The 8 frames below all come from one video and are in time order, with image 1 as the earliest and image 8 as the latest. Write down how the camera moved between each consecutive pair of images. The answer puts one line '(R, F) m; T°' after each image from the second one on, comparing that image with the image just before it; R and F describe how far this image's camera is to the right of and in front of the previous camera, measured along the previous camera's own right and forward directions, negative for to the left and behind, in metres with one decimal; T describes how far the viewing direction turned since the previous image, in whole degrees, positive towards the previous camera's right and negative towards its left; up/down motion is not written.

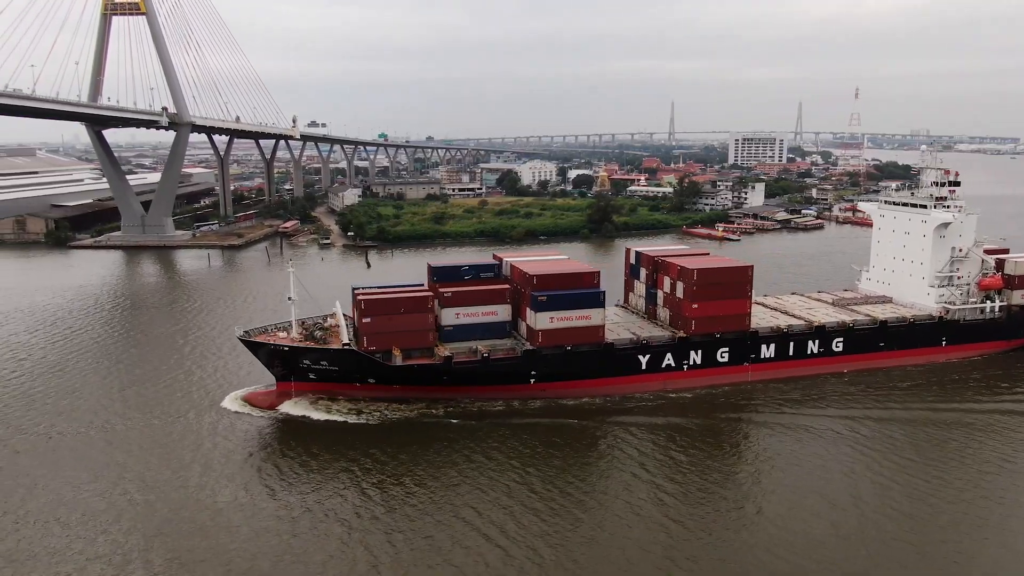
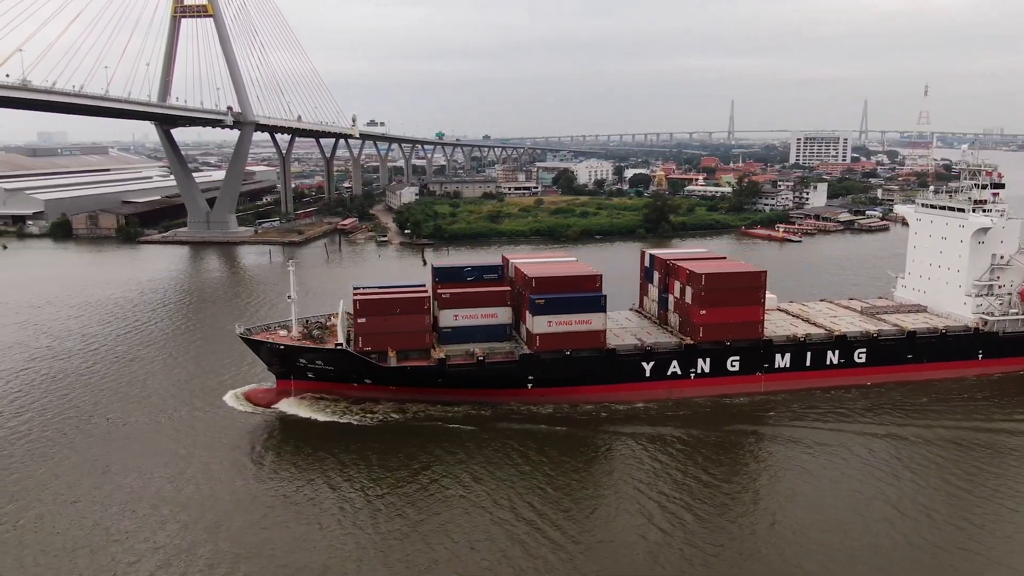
(+0.8, +0.4) m; -4°
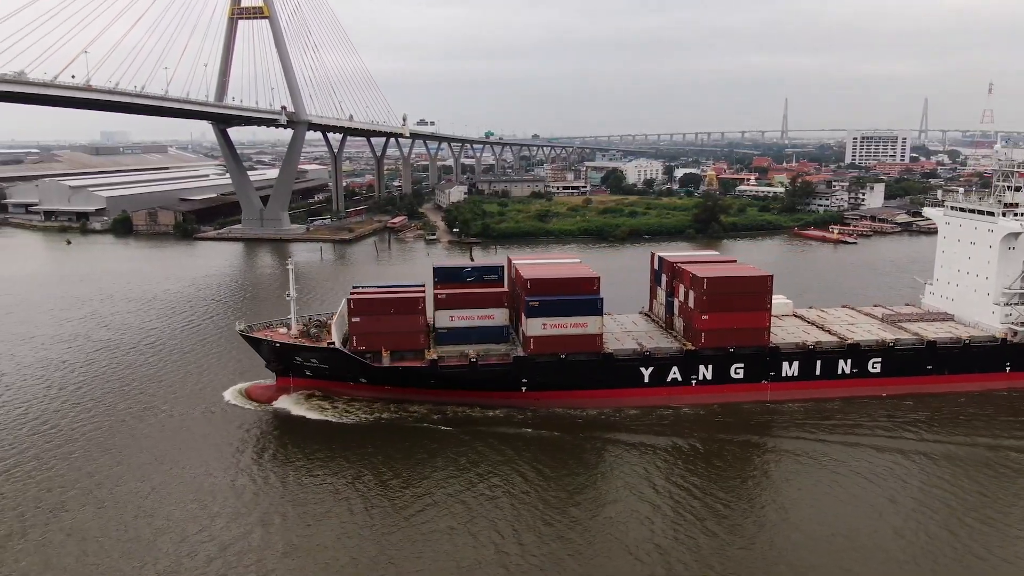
(+0.7, +0.3) m; -4°
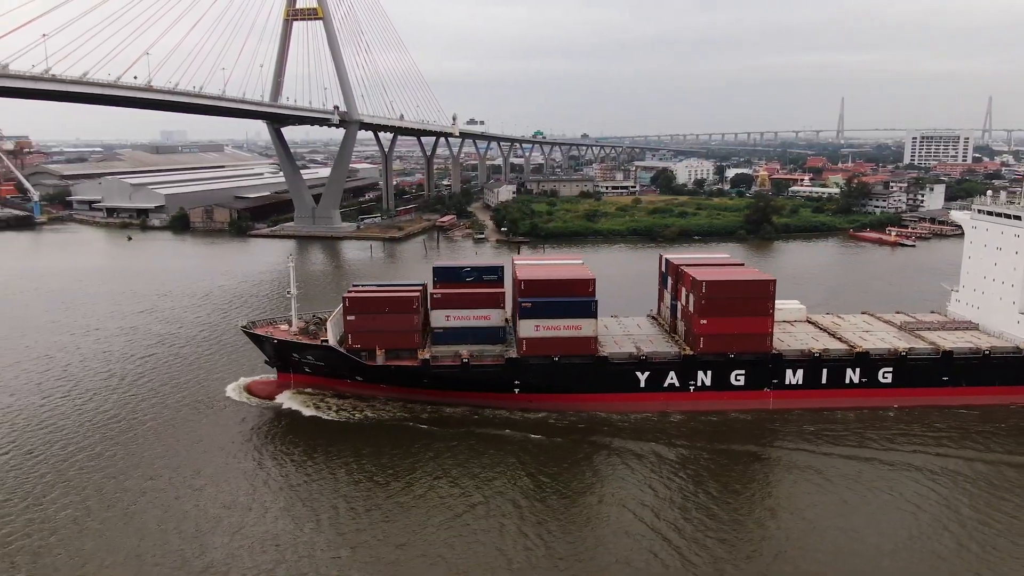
(+0.7, +0.2) m; -4°
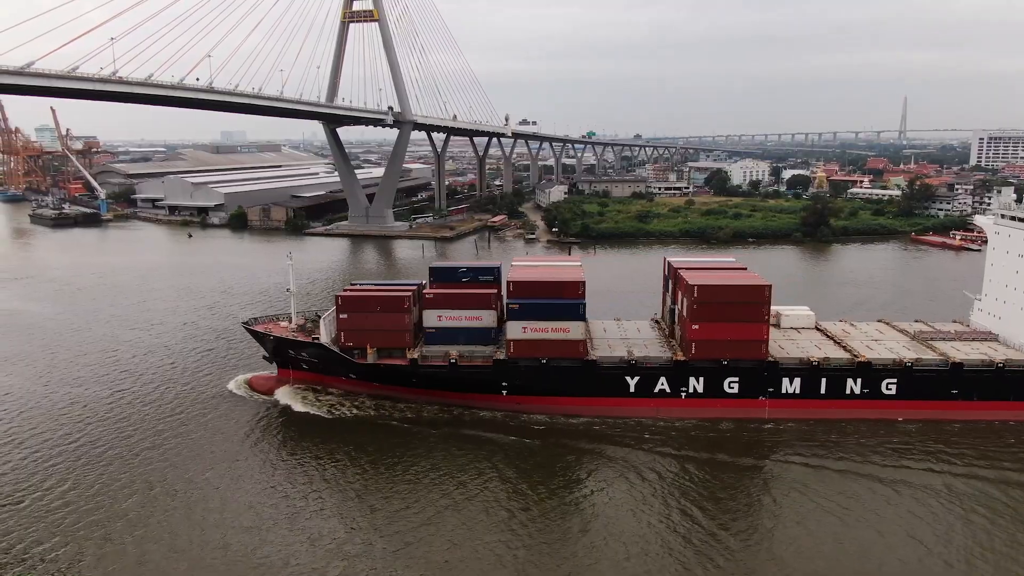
(+0.8, +0.2) m; -4°
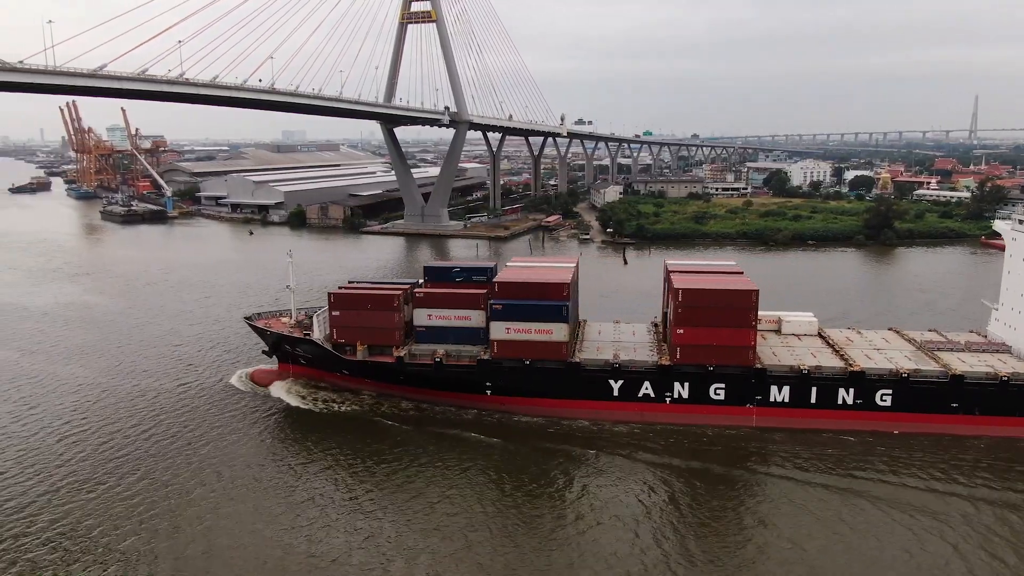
(+0.9, +0.1) m; -4°
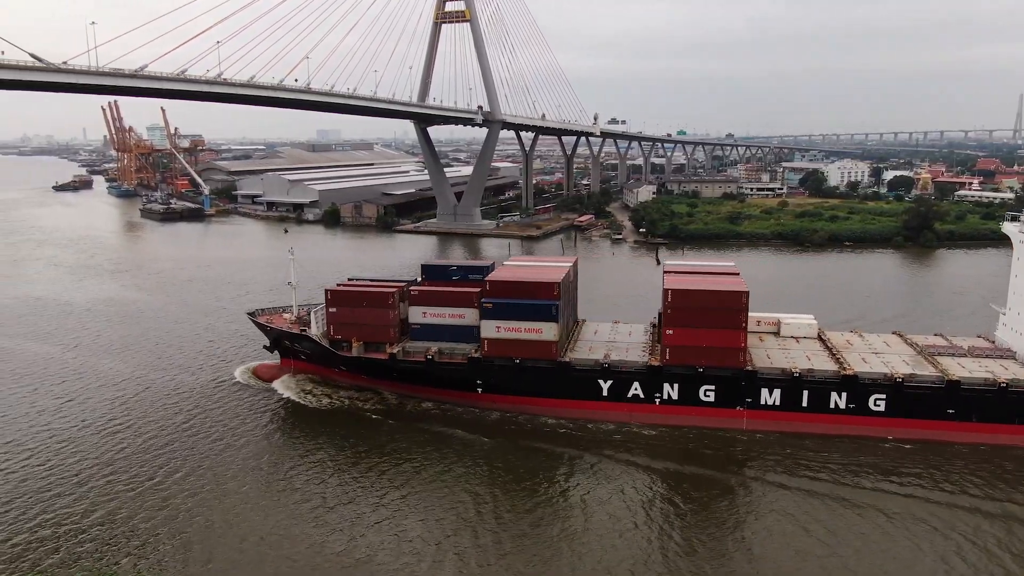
(+0.5, 0.0) m; -2°
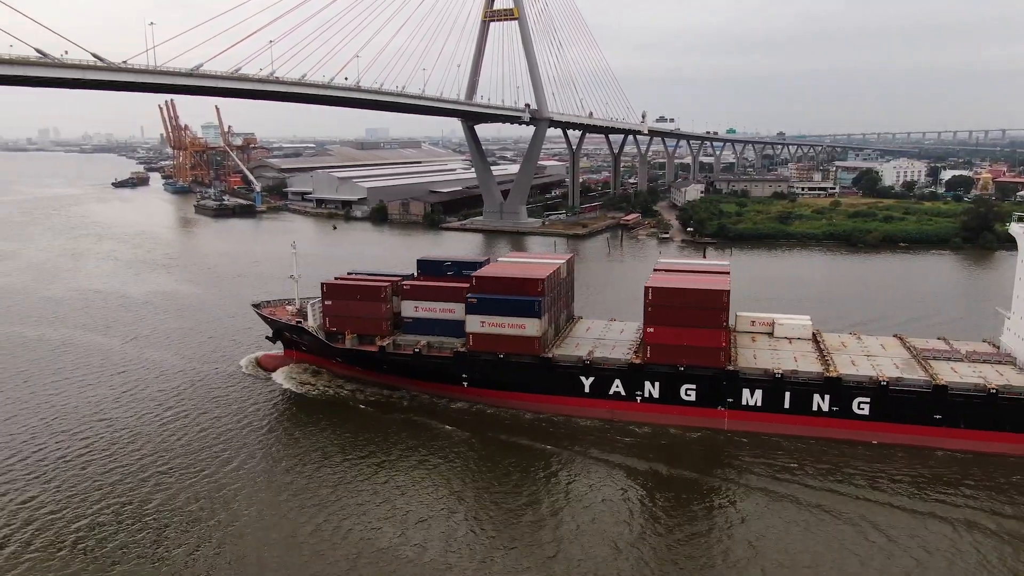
(+0.8, -0.1) m; -4°
